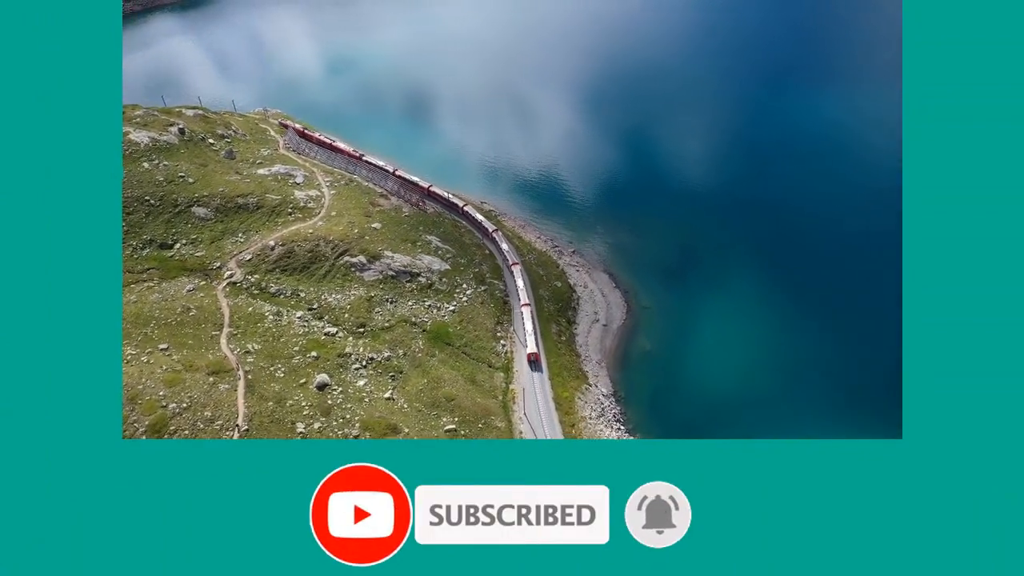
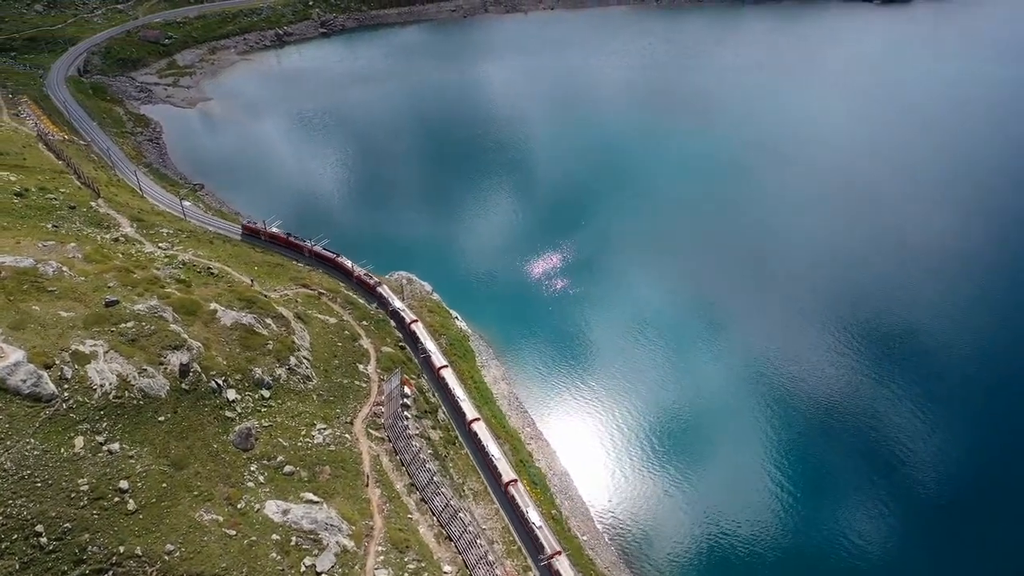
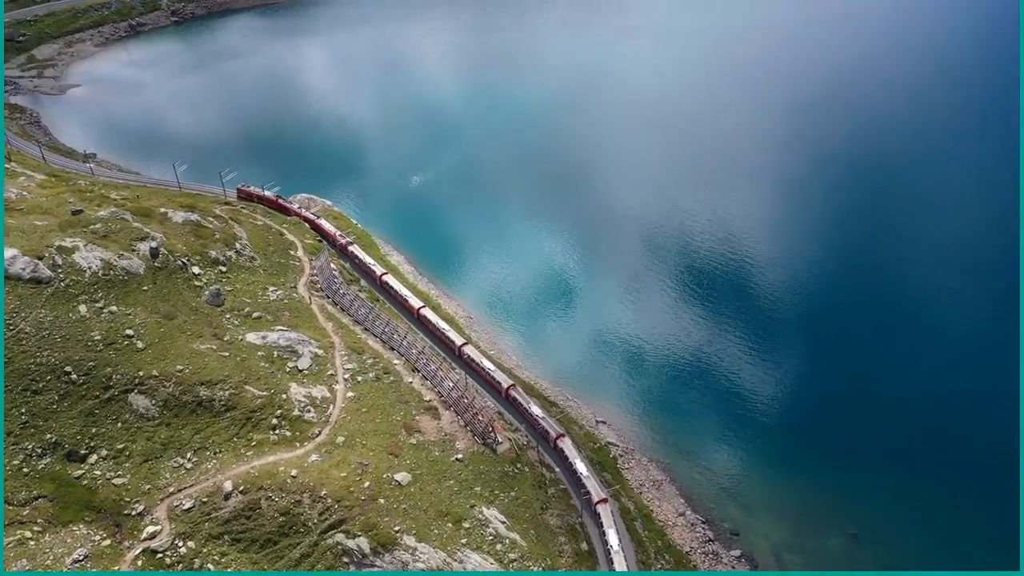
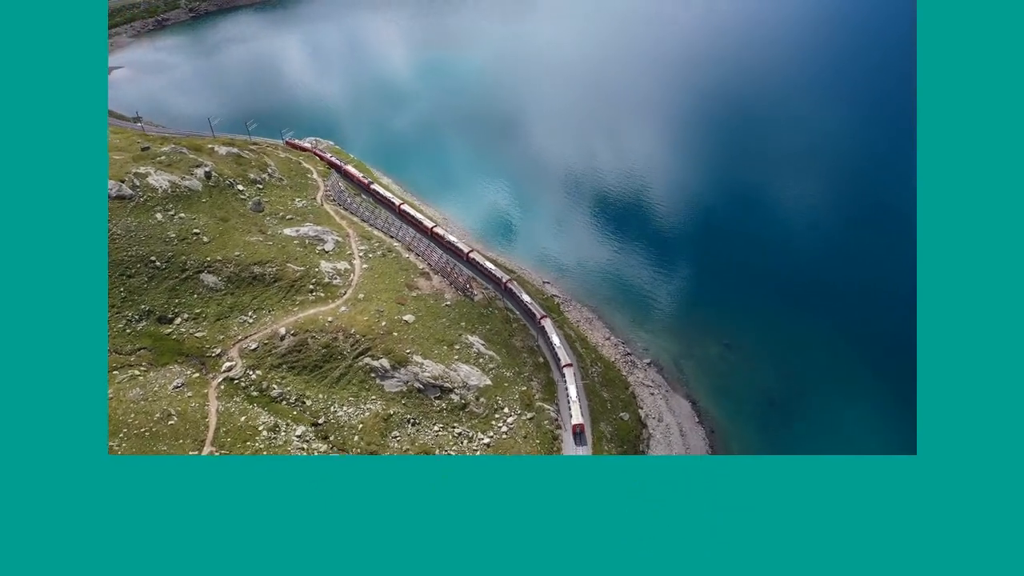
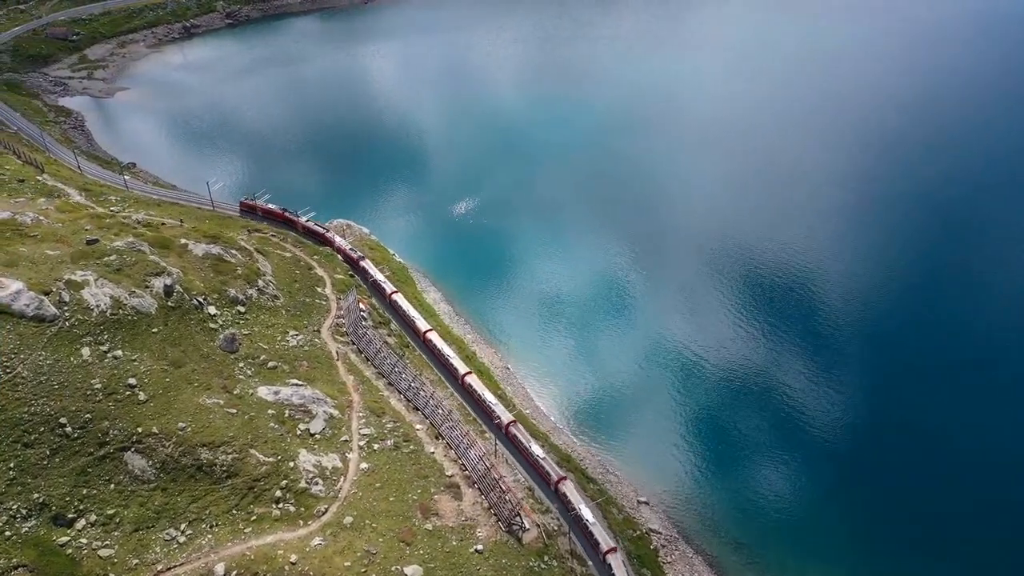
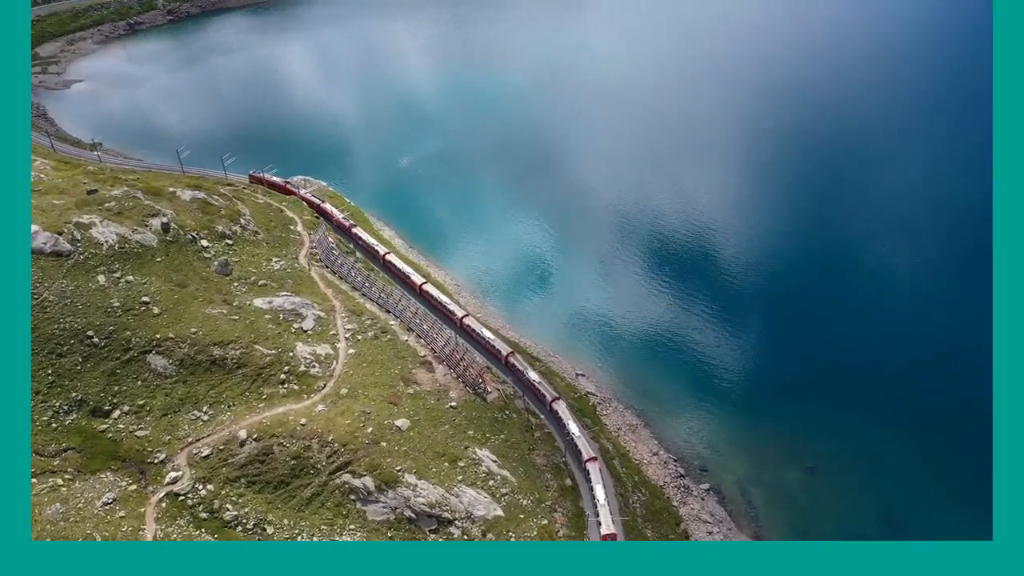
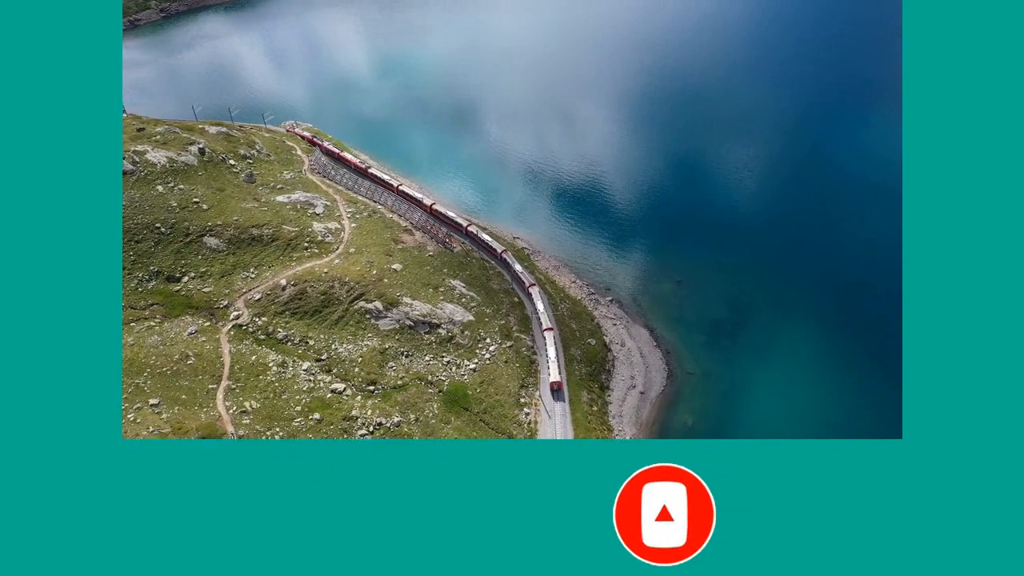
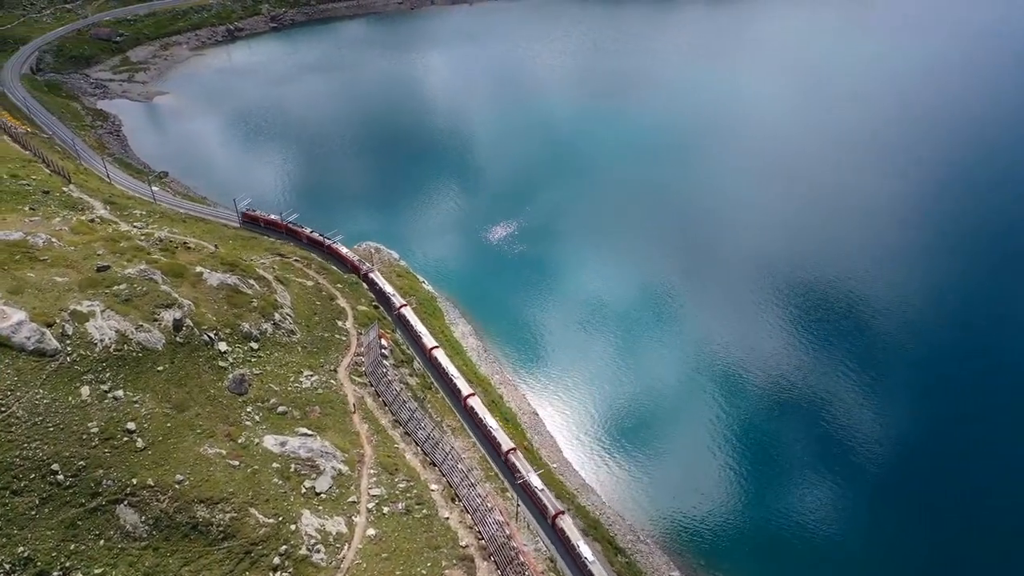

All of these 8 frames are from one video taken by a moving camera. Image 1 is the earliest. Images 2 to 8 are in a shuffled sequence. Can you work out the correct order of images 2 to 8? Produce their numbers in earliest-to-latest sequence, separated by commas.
7, 4, 6, 3, 5, 8, 2
